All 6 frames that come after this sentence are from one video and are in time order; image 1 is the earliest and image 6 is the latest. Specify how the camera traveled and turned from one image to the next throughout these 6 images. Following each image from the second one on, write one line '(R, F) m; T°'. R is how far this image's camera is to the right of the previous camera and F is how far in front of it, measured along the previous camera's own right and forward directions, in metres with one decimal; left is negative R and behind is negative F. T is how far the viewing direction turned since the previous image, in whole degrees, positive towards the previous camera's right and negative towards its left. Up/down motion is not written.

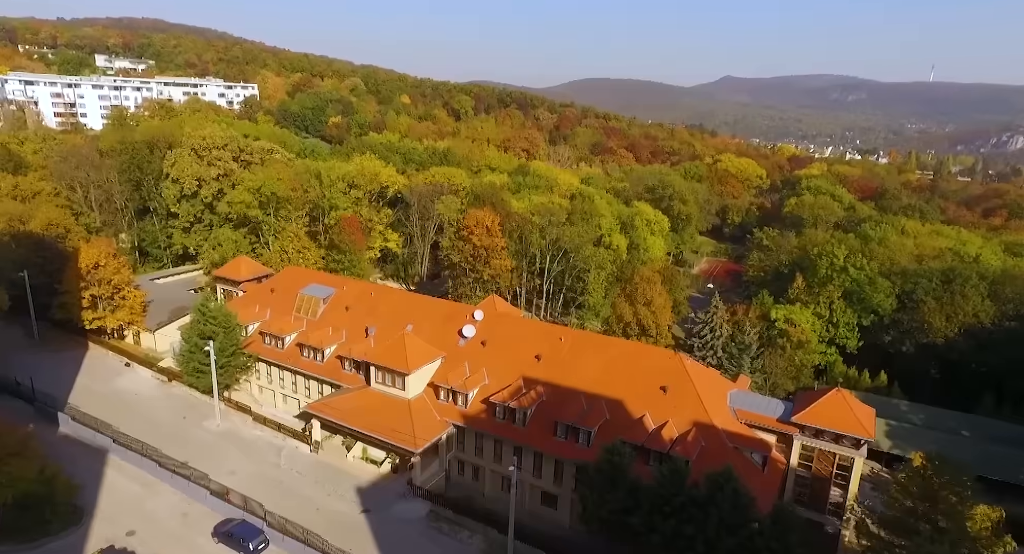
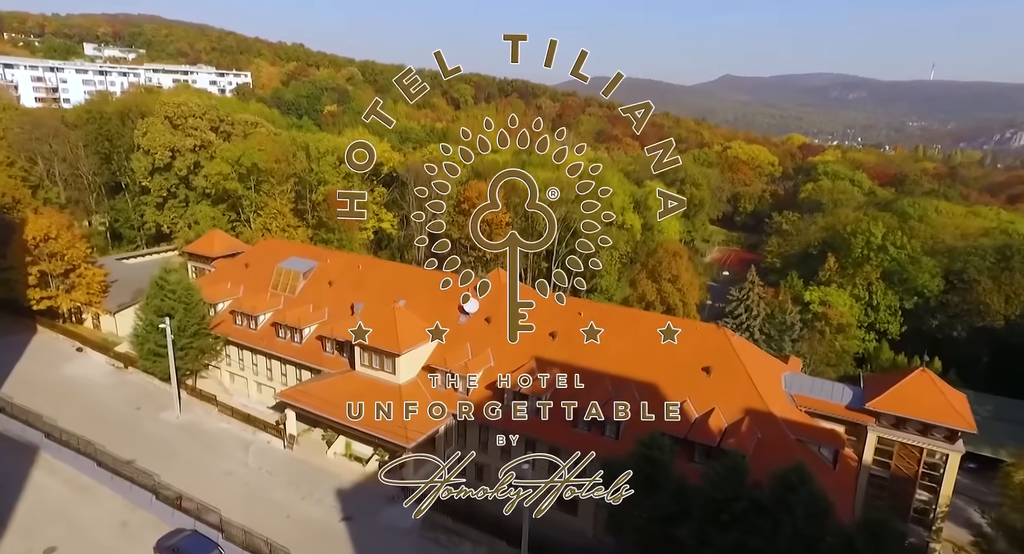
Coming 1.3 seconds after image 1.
(-0.4, +5.2) m; 0°
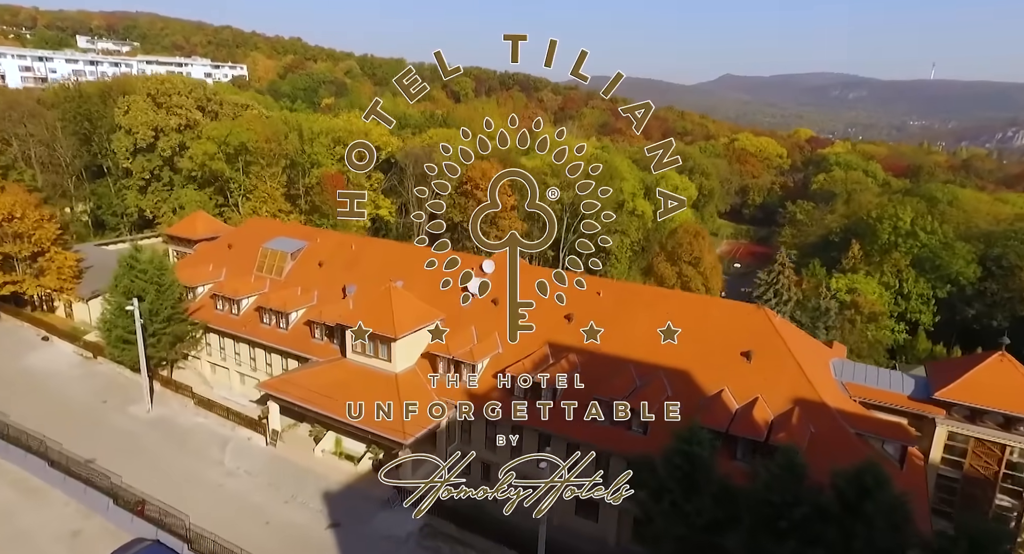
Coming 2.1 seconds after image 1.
(-0.4, +3.2) m; 0°
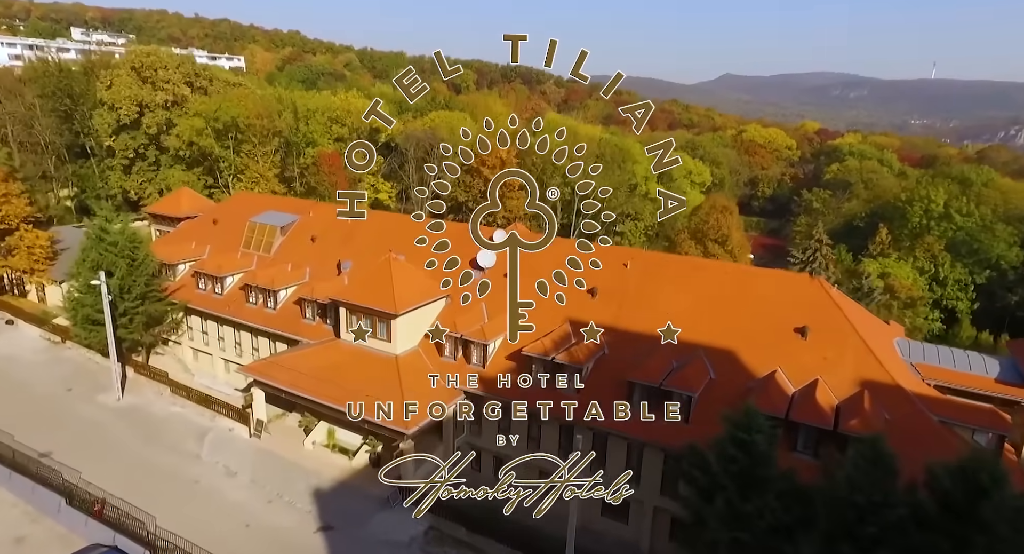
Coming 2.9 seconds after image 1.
(-0.5, +3.0) m; 0°
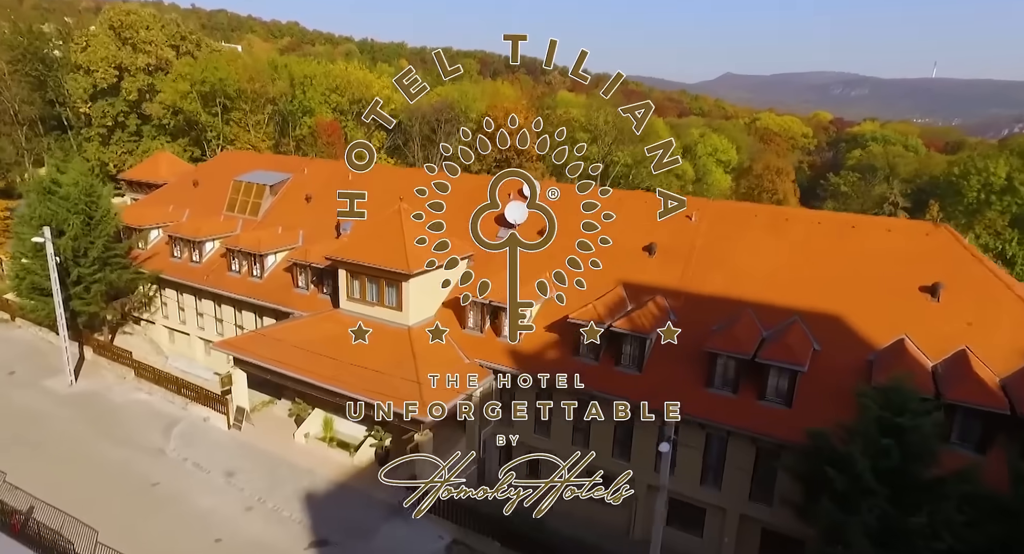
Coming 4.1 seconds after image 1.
(-1.0, +4.2) m; 0°
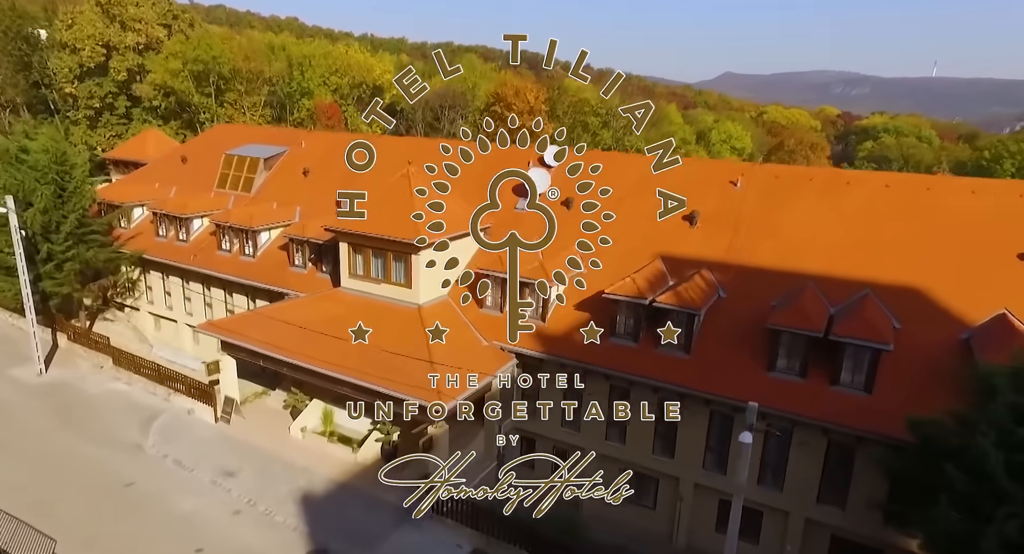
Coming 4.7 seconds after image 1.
(-0.6, +2.1) m; 0°
